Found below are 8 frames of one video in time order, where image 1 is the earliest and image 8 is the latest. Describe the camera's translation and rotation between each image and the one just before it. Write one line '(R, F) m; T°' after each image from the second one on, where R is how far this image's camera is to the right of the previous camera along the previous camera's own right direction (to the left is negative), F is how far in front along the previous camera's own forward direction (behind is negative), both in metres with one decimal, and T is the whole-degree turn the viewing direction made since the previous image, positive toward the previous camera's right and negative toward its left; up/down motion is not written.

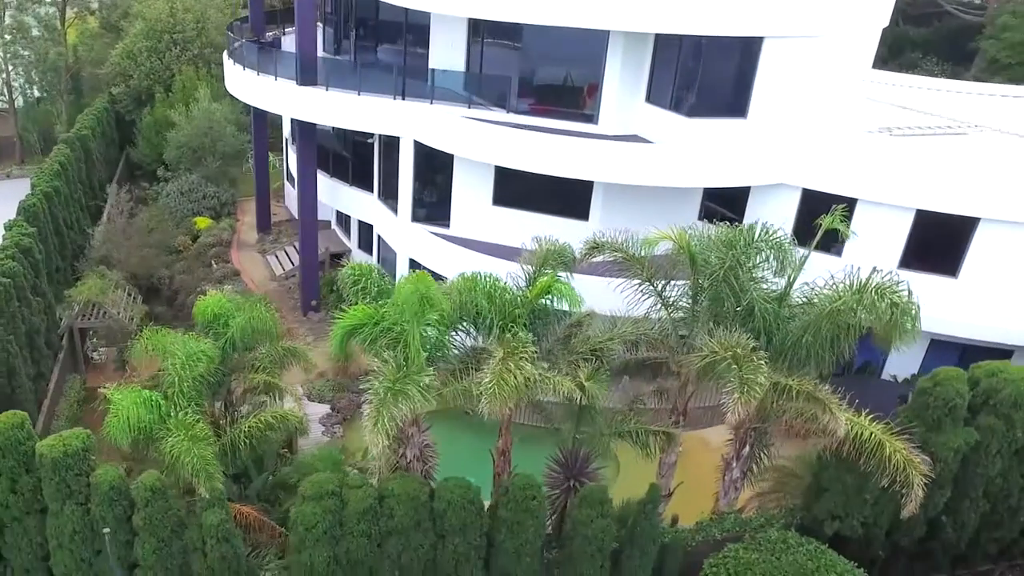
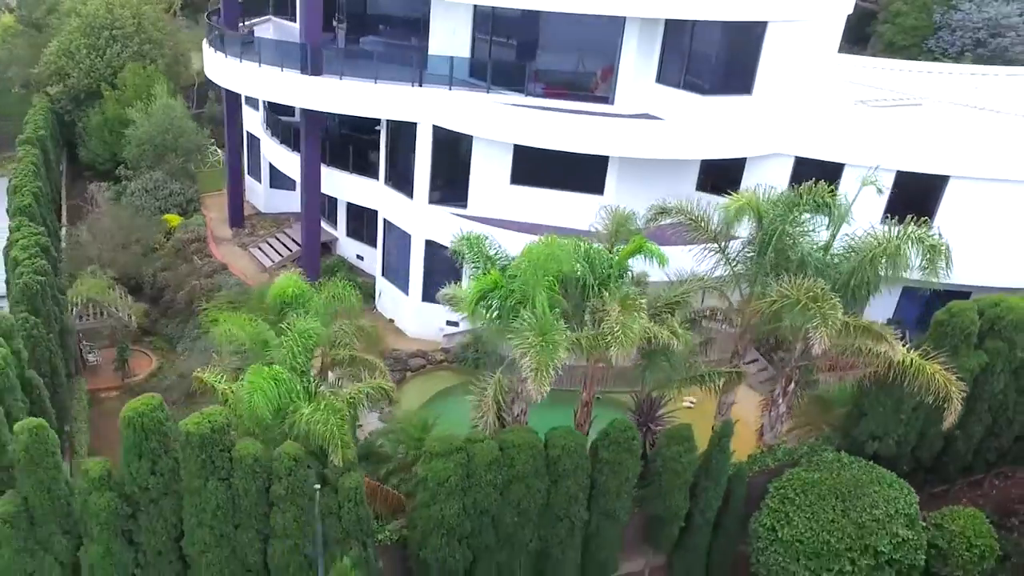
(-2.7, -0.7) m; +9°
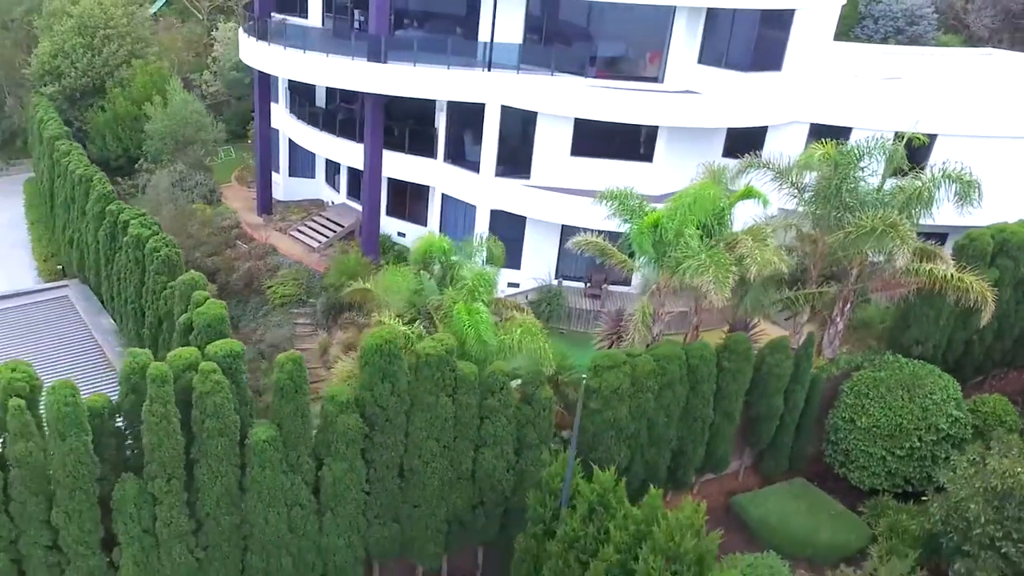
(-3.8, -1.6) m; +9°
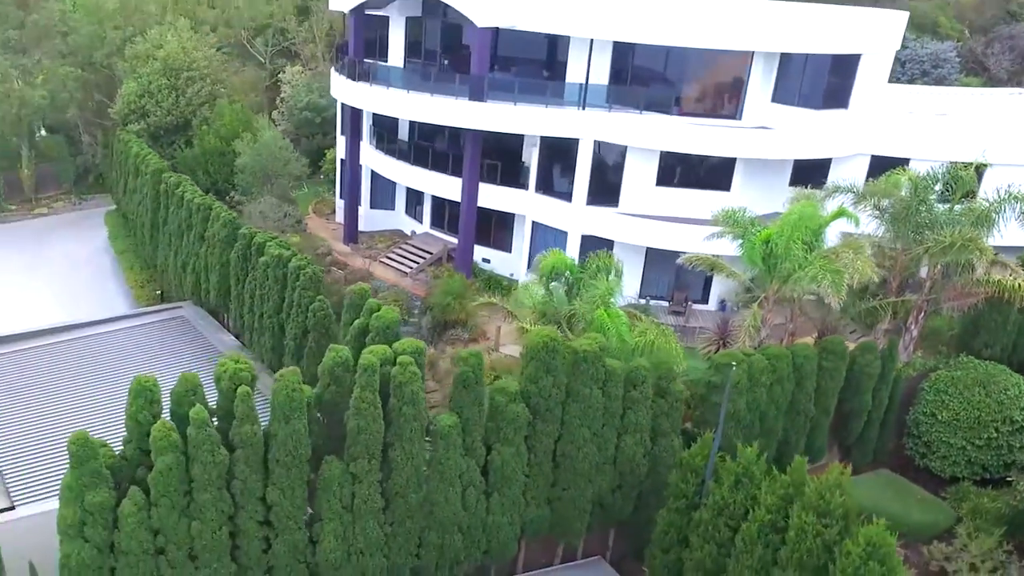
(-2.3, -1.6) m; +1°
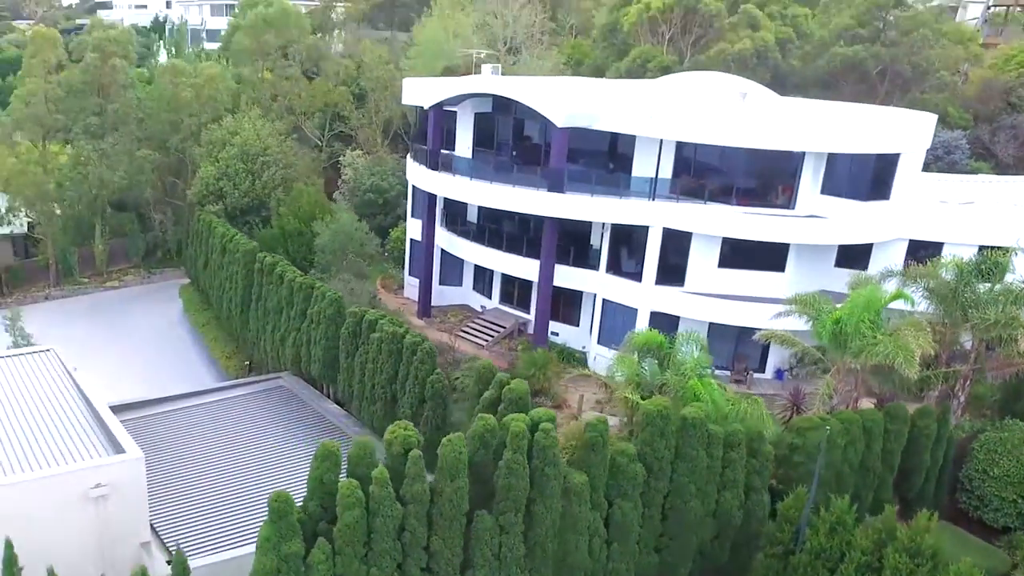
(-2.2, -2.0) m; +1°
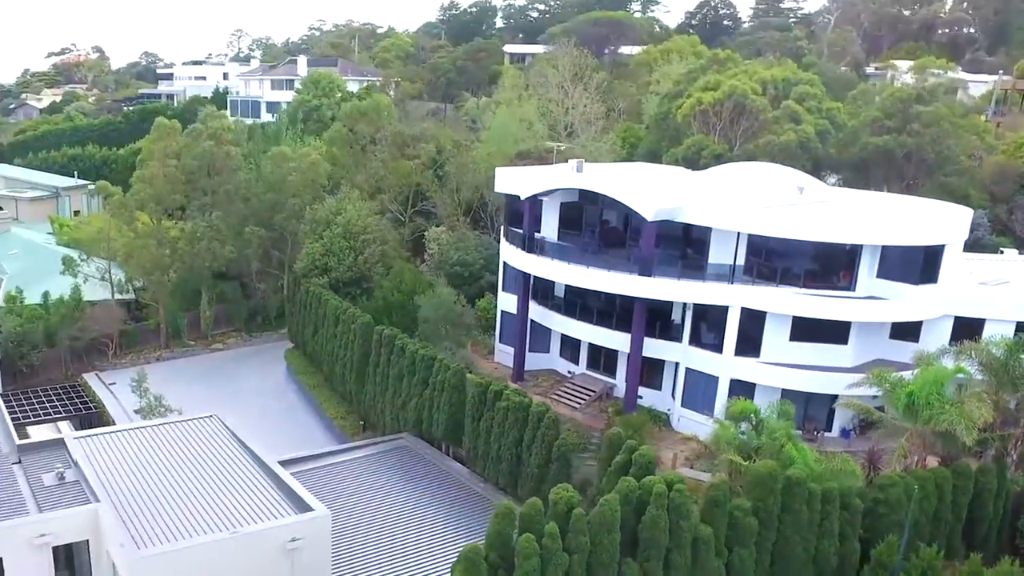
(-3.1, -3.3) m; +1°
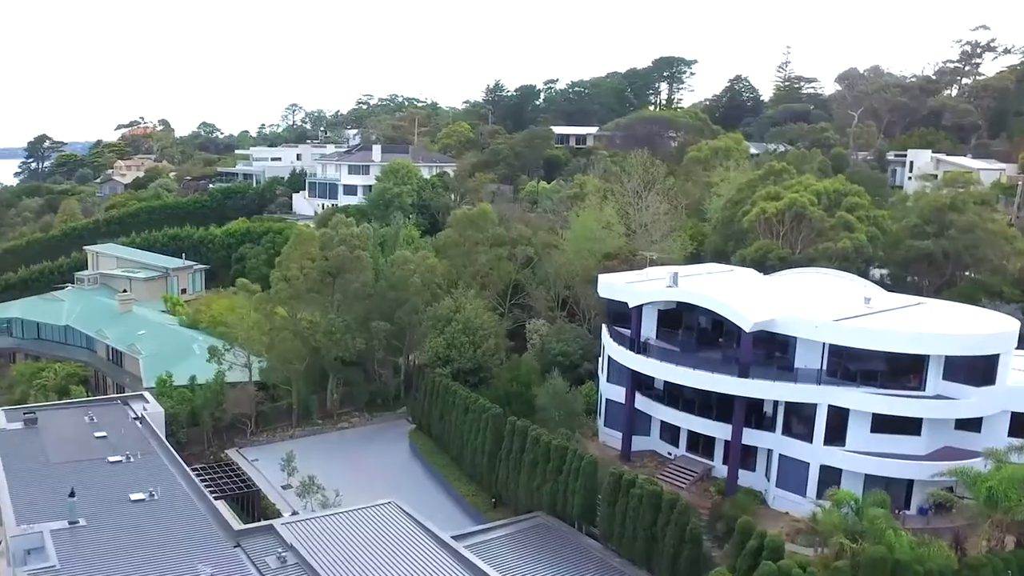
(-4.7, -4.6) m; +1°
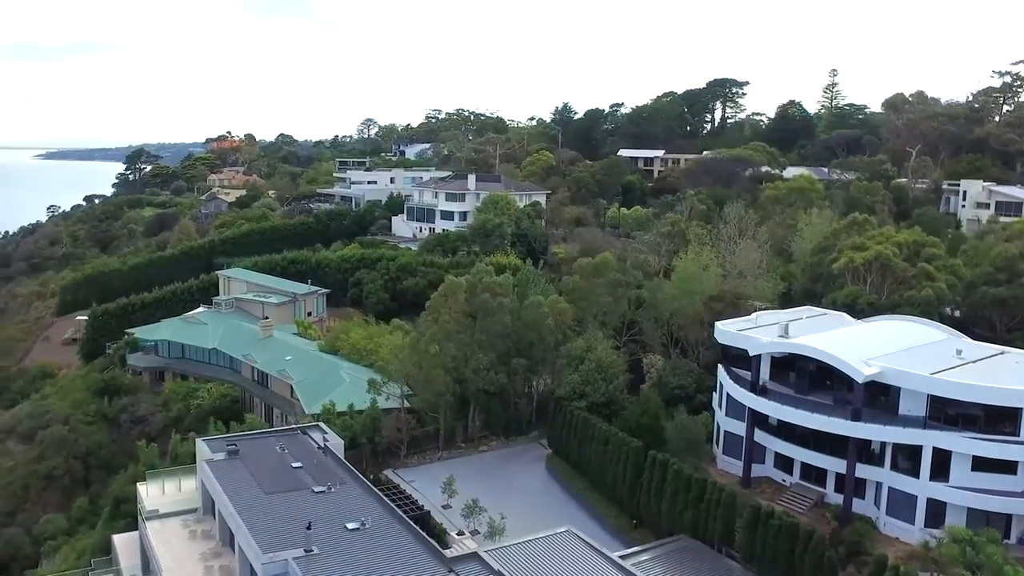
(-6.1, -4.6) m; +1°
